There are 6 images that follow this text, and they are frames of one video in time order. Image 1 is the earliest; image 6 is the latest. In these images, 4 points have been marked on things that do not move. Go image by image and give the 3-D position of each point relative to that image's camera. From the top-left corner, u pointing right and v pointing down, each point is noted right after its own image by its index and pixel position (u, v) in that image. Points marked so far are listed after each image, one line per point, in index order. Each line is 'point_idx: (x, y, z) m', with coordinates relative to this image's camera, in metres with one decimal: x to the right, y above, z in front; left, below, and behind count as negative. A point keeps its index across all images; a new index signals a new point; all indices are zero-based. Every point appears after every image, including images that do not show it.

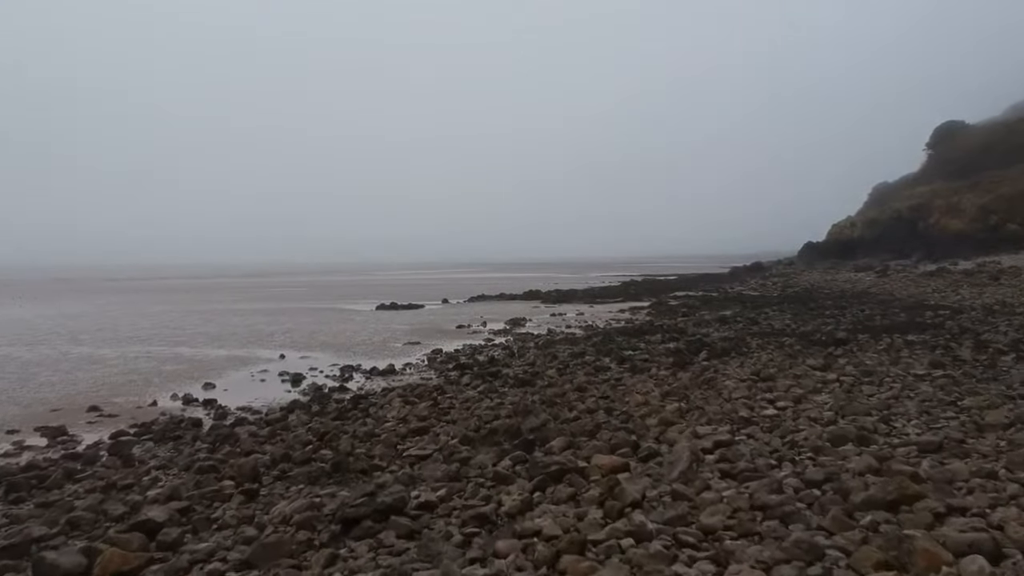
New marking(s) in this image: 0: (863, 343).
0: (+10.2, -1.6, +19.9) m
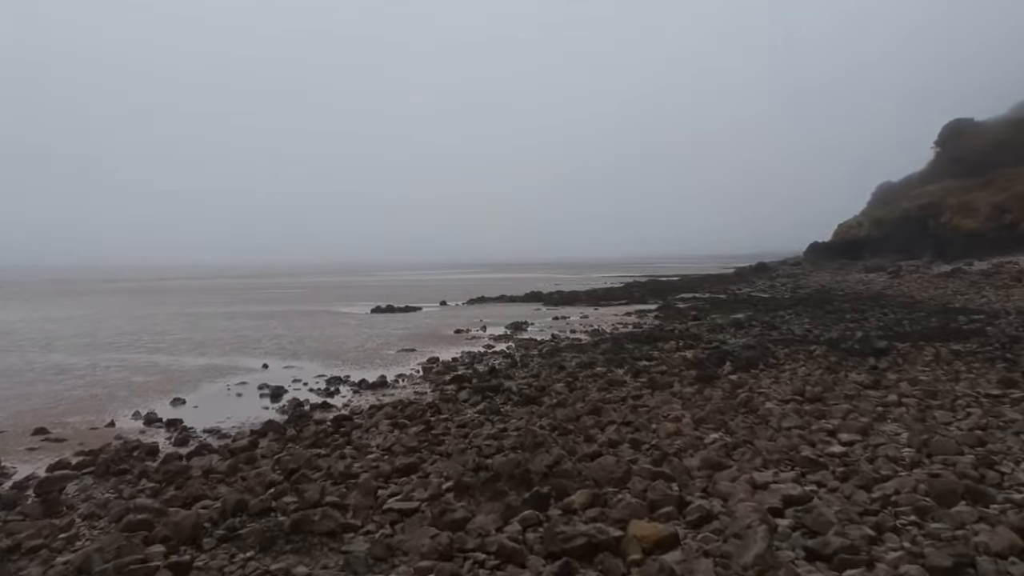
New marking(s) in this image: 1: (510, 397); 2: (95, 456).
0: (+10.3, -1.7, +17.9) m
1: (-0.1, -2.6, +16.3) m
2: (-7.8, -3.1, +12.8) m
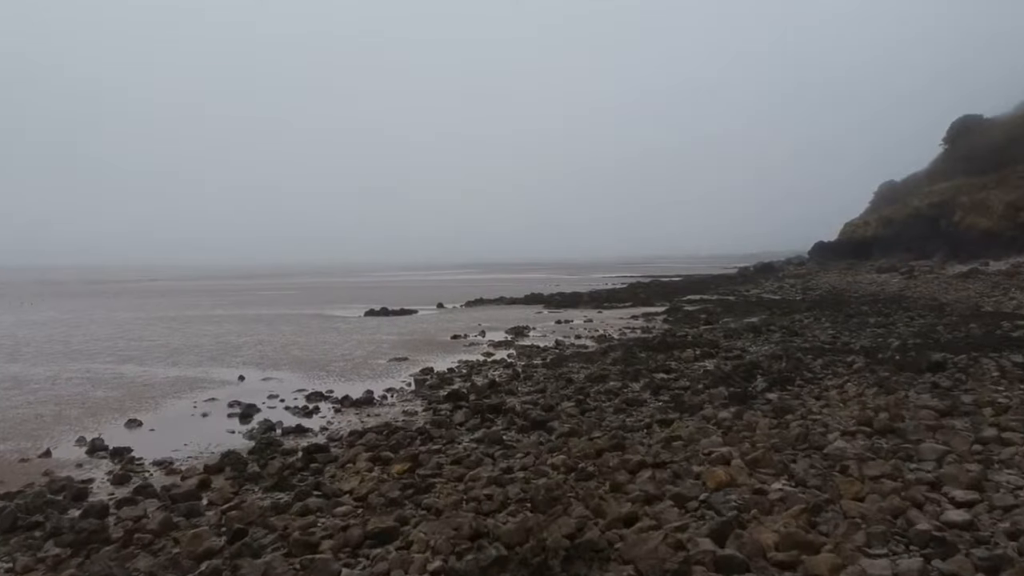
0: (+10.3, -1.8, +15.6) m
1: (0.0, -2.8, +14.0) m
2: (-7.7, -3.3, +10.5) m
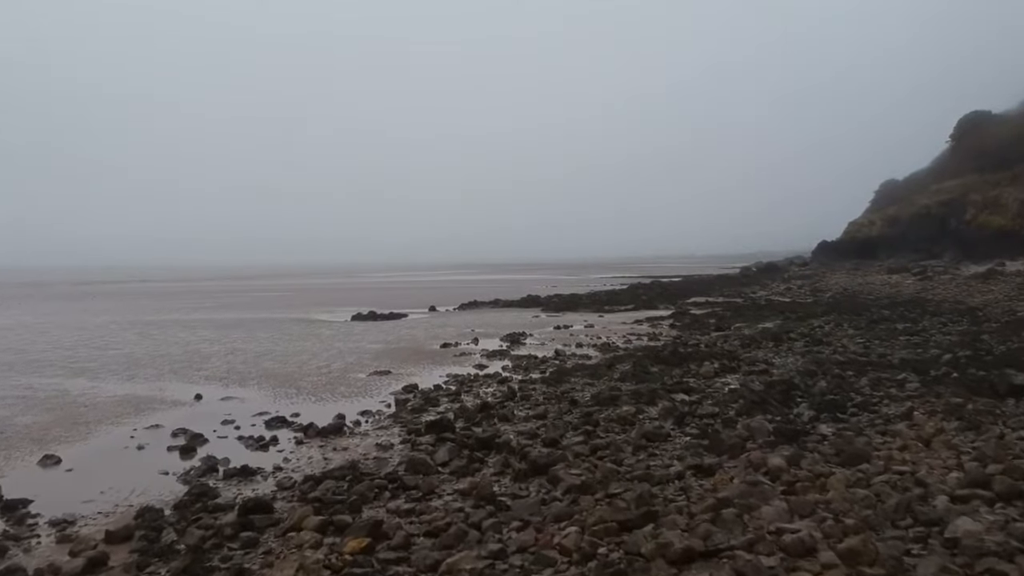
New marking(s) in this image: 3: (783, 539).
0: (+10.2, -2.0, +12.9) m
1: (-0.1, -2.9, +11.3) m
2: (-7.8, -3.4, +7.8) m
3: (+2.7, -2.5, +6.7) m
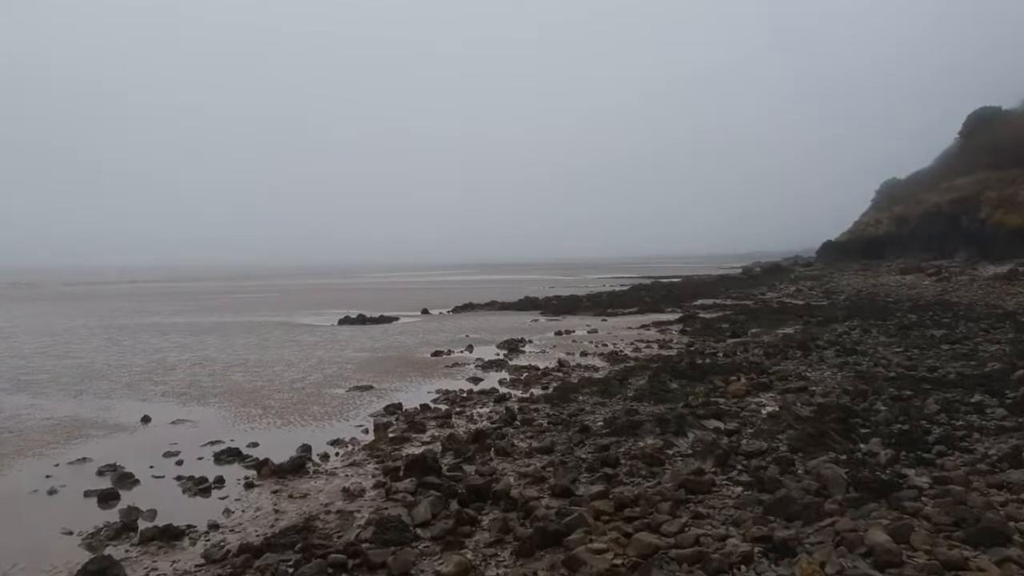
0: (+10.2, -2.1, +10.3) m
1: (-0.1, -3.0, +8.6) m
2: (-7.8, -3.6, +5.0) m
3: (+2.7, -2.6, +4.0) m
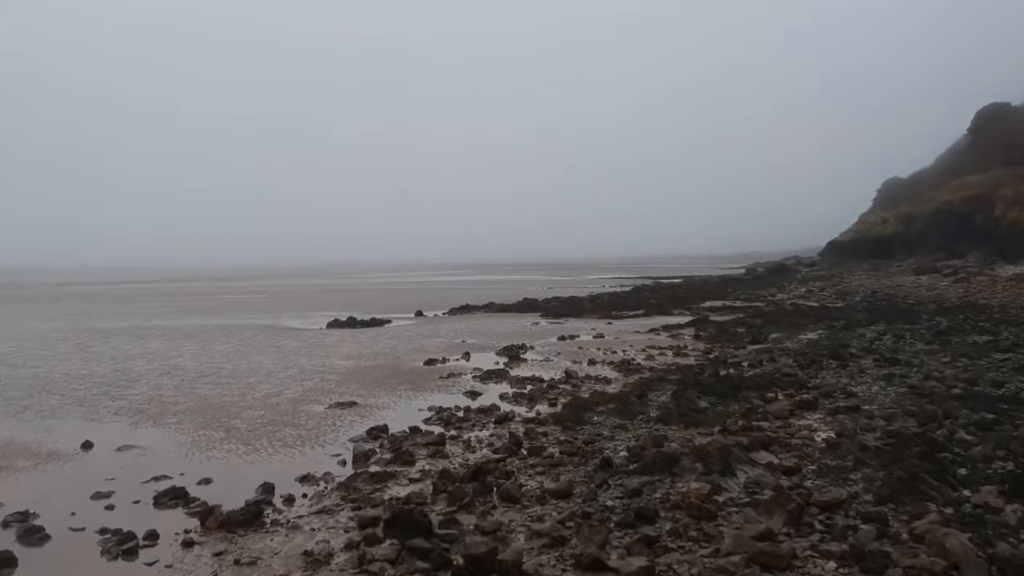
0: (+10.4, -2.1, +7.9) m
1: (+0.1, -3.1, +6.1) m
2: (-7.6, -3.6, +2.5) m
3: (+2.9, -2.6, +1.6) m
